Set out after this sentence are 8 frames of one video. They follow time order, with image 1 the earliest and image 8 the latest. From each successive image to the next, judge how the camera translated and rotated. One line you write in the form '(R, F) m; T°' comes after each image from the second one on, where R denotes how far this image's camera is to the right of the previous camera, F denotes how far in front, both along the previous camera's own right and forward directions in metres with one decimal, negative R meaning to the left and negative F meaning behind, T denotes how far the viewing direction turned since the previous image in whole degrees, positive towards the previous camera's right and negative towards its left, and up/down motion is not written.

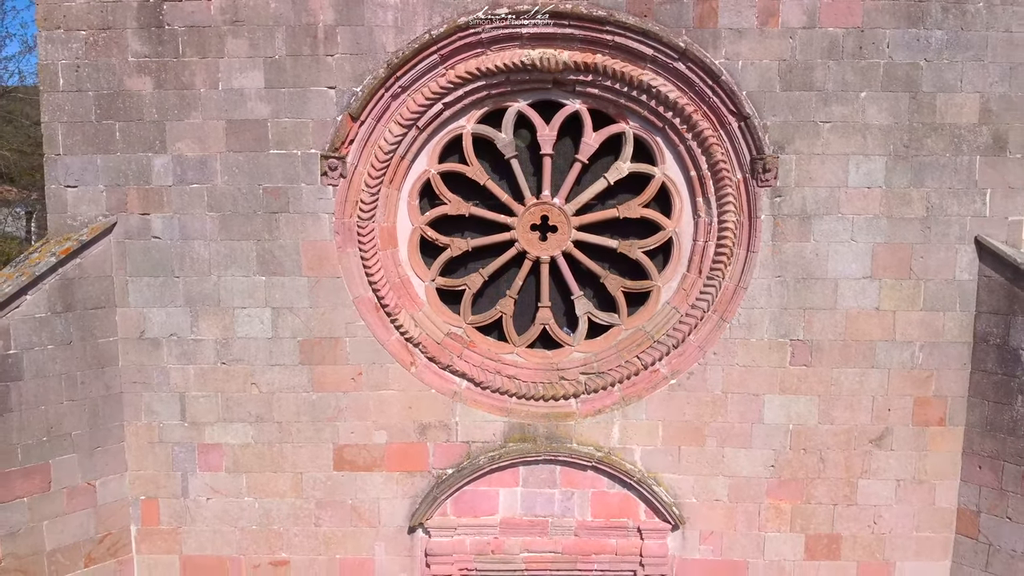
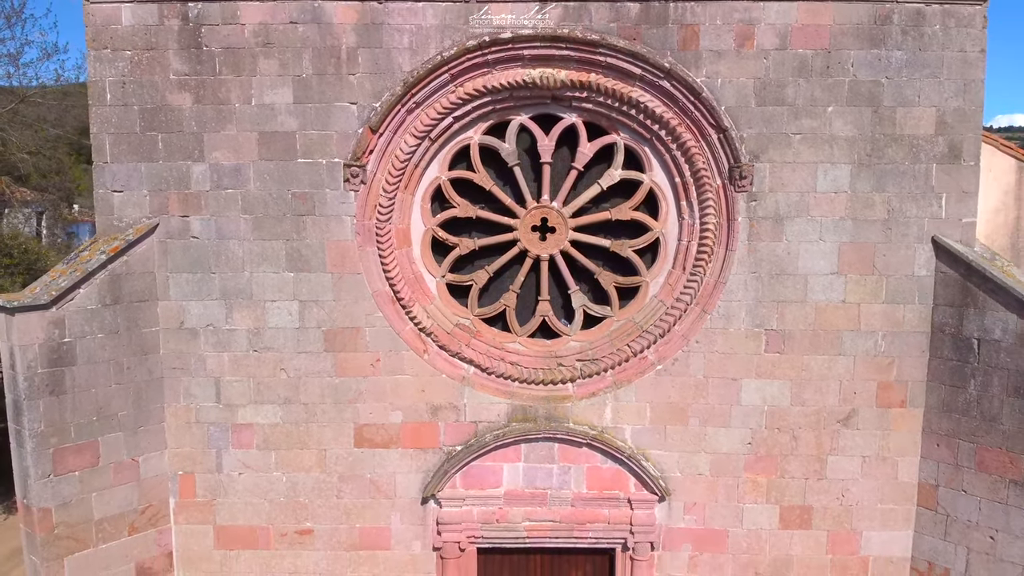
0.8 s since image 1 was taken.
(0.0, -0.5) m; 0°
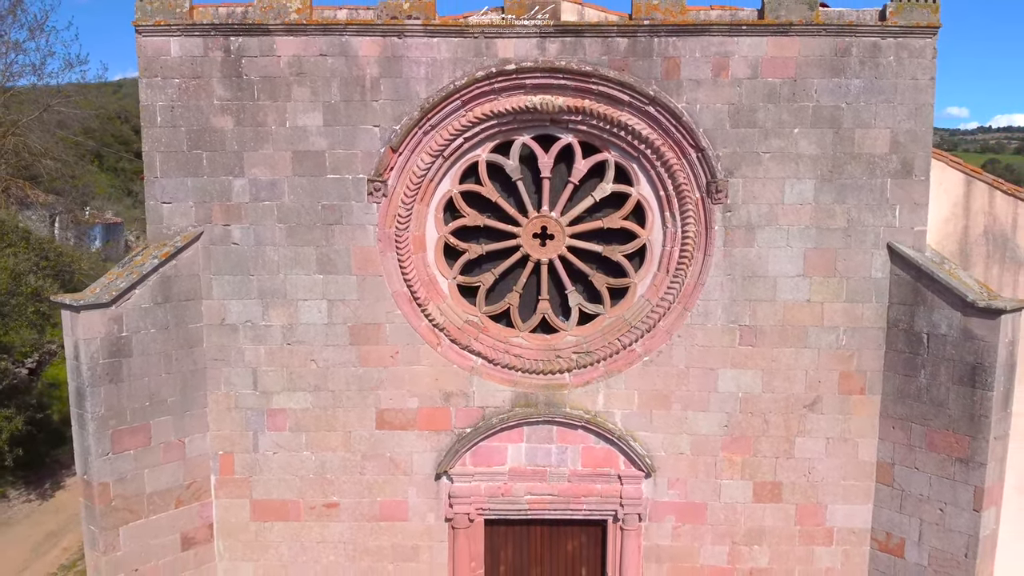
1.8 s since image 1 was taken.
(0.0, -0.7) m; 0°
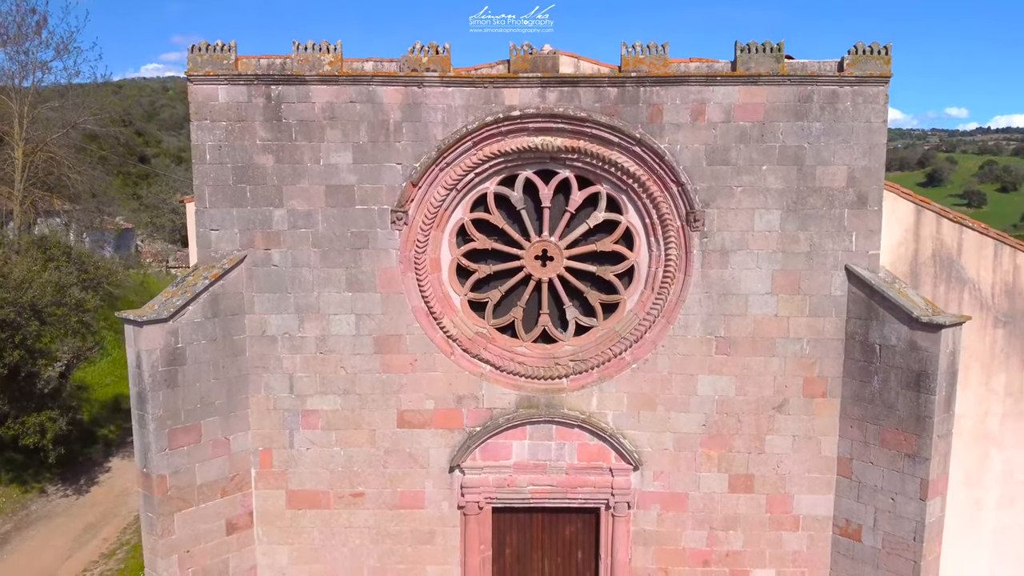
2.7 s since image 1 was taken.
(-0.1, -0.8) m; 0°
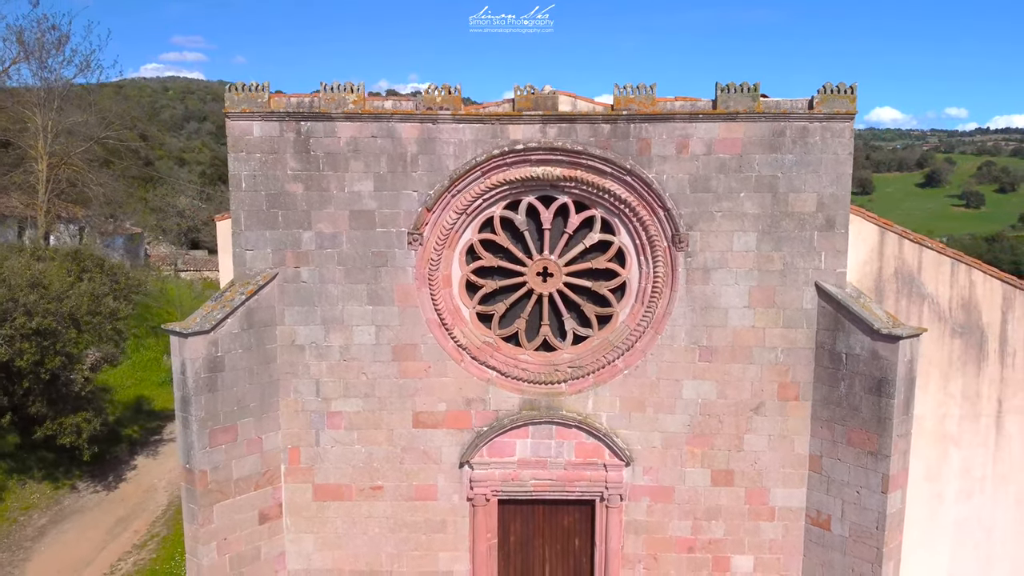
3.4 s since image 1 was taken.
(0.0, -0.7) m; 0°
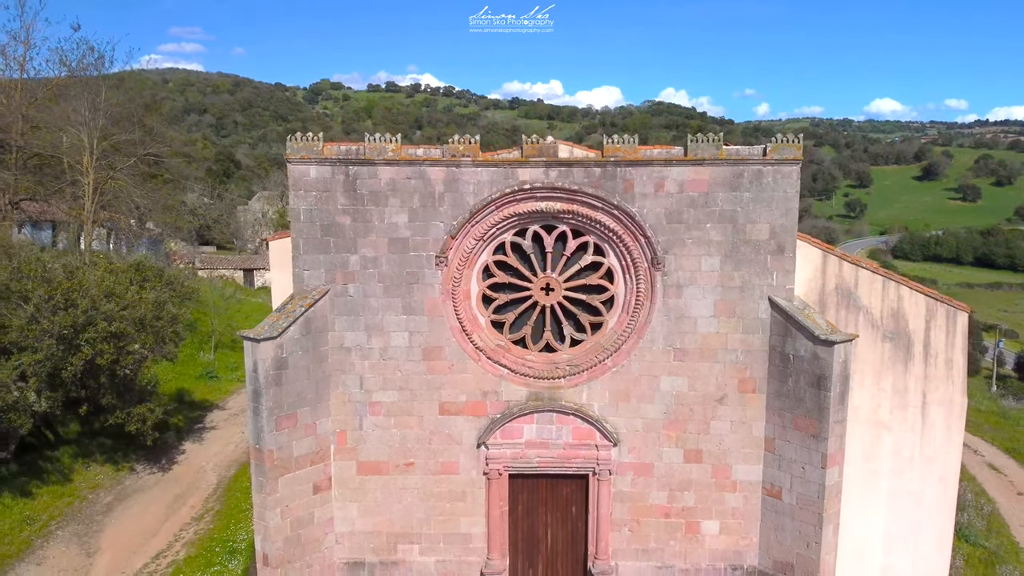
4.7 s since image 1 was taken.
(-0.1, -1.6) m; 0°
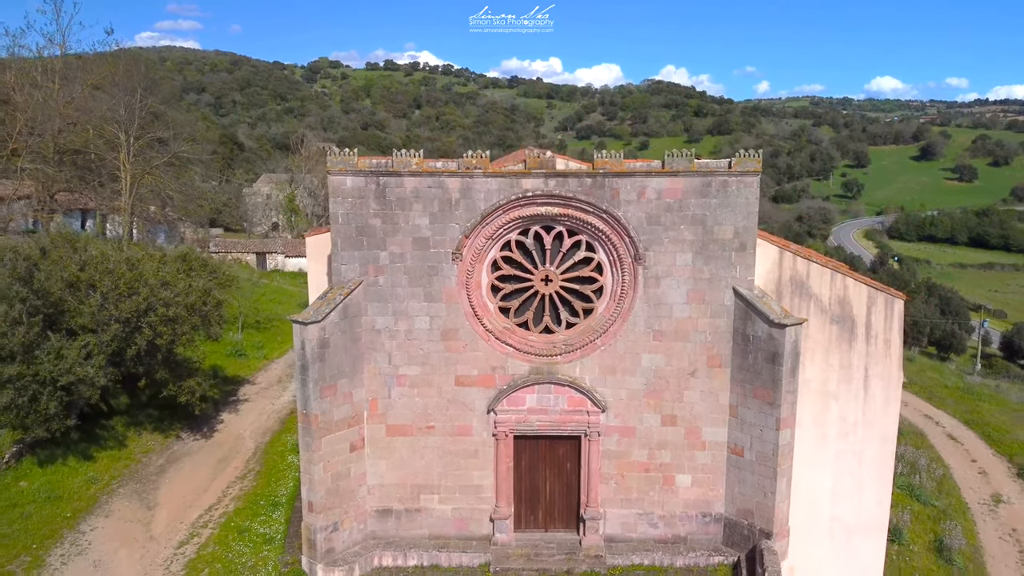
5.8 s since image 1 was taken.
(-0.1, -1.6) m; 0°
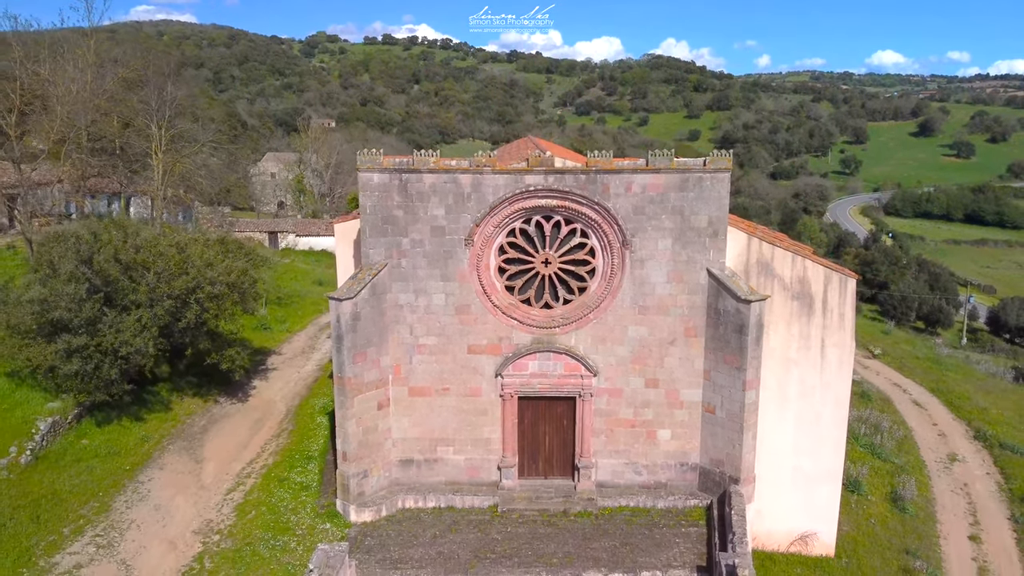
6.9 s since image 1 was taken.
(-0.1, -1.7) m; 0°
